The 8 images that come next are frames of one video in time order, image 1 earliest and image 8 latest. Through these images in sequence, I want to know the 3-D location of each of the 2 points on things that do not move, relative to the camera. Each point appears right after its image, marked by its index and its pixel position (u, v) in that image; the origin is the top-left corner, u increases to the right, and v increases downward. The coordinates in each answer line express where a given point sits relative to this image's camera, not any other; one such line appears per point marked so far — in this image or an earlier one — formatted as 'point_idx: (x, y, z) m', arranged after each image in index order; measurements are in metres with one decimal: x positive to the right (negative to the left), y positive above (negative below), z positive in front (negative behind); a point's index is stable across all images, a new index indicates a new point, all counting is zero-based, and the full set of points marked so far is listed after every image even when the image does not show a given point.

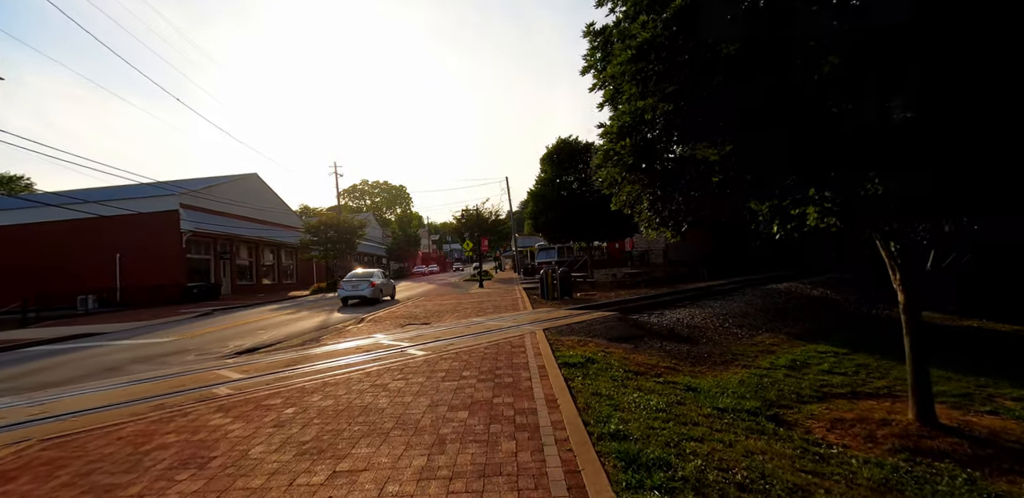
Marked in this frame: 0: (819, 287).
0: (+15.0, -1.9, +18.9) m
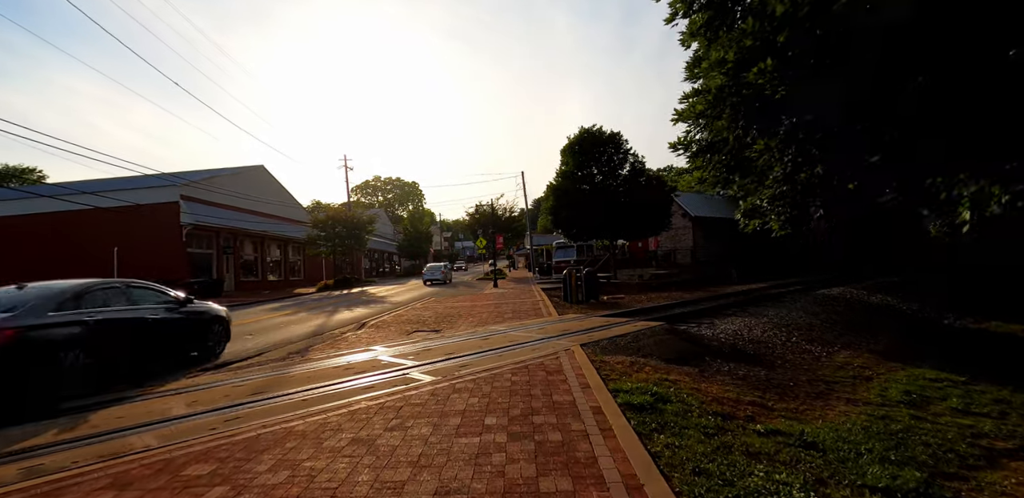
0: (+15.8, -1.9, +16.8) m
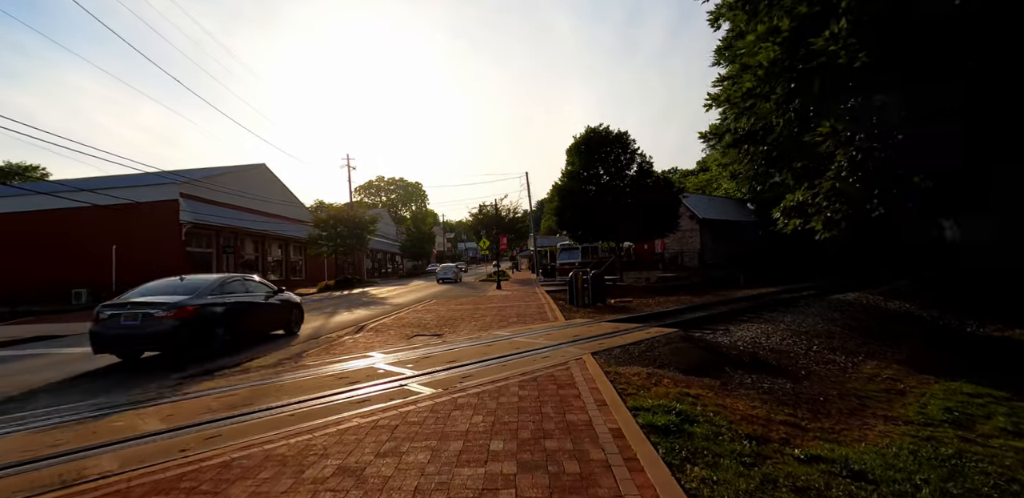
0: (+15.9, -2.1, +16.2) m
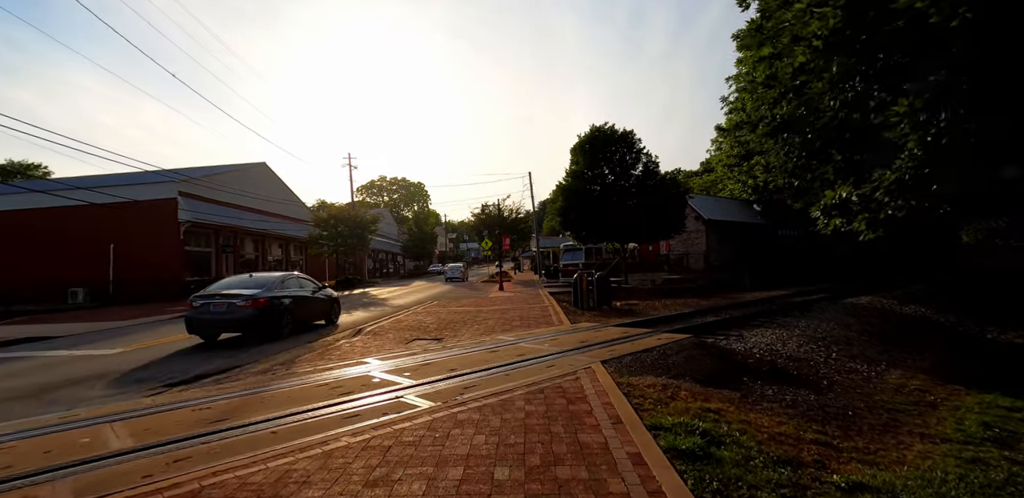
0: (+16.1, -2.2, +15.8) m
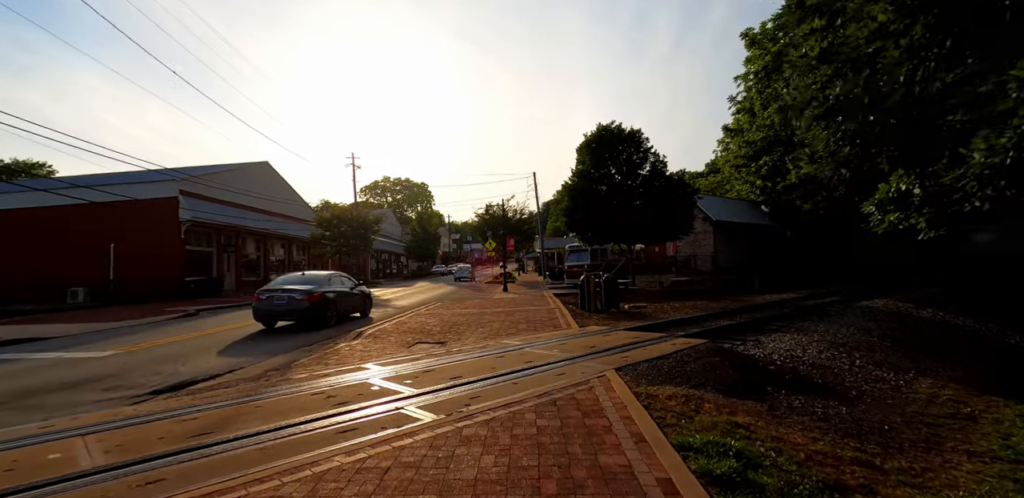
0: (+16.2, -2.3, +15.3) m
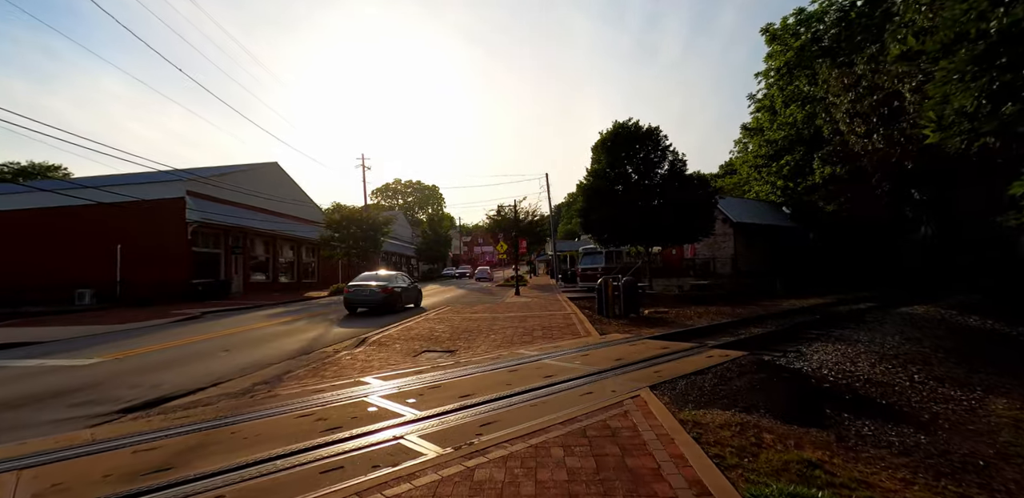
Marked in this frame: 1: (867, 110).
0: (+16.7, -2.4, +14.1) m
1: (+10.6, +4.2, +11.7) m
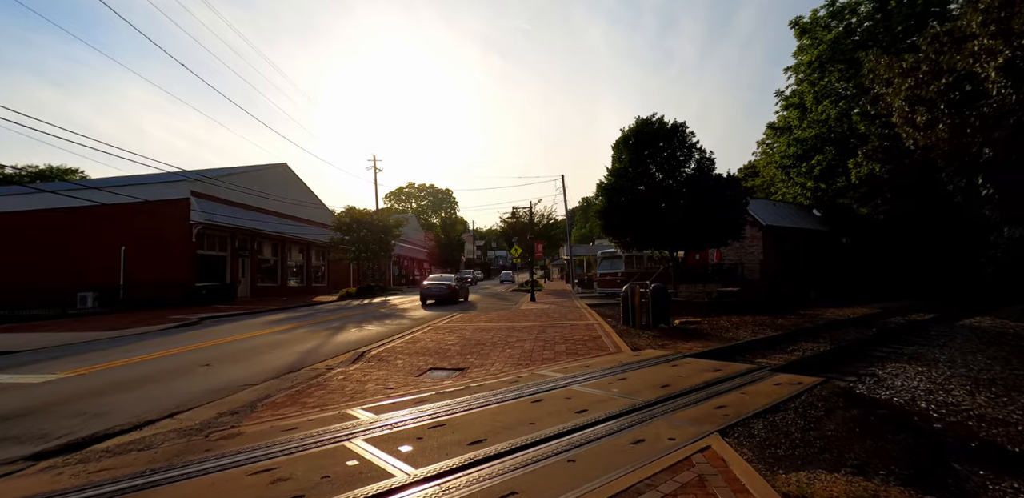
0: (+17.3, -2.5, +12.5) m
1: (+11.1, +4.0, +10.3) m
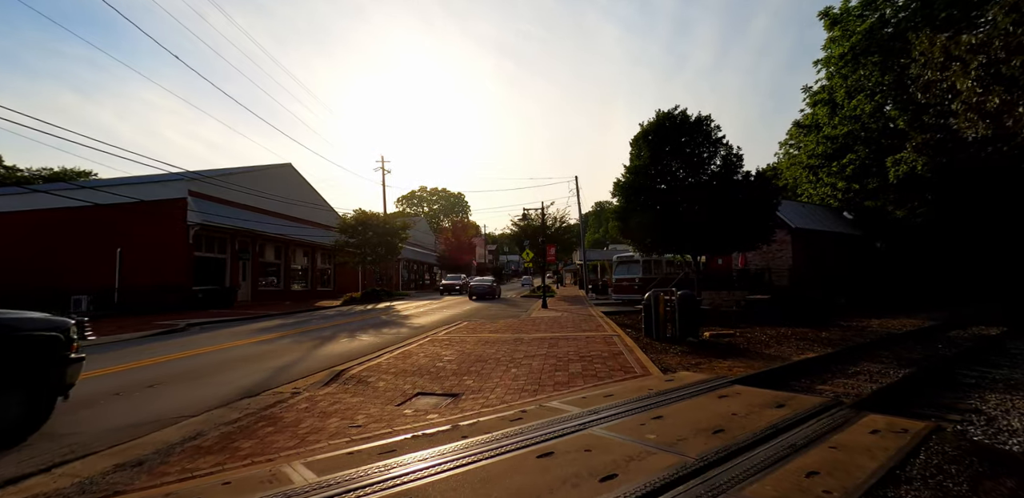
0: (+17.5, -2.7, +10.7) m
1: (+11.3, +4.0, +8.8) m
